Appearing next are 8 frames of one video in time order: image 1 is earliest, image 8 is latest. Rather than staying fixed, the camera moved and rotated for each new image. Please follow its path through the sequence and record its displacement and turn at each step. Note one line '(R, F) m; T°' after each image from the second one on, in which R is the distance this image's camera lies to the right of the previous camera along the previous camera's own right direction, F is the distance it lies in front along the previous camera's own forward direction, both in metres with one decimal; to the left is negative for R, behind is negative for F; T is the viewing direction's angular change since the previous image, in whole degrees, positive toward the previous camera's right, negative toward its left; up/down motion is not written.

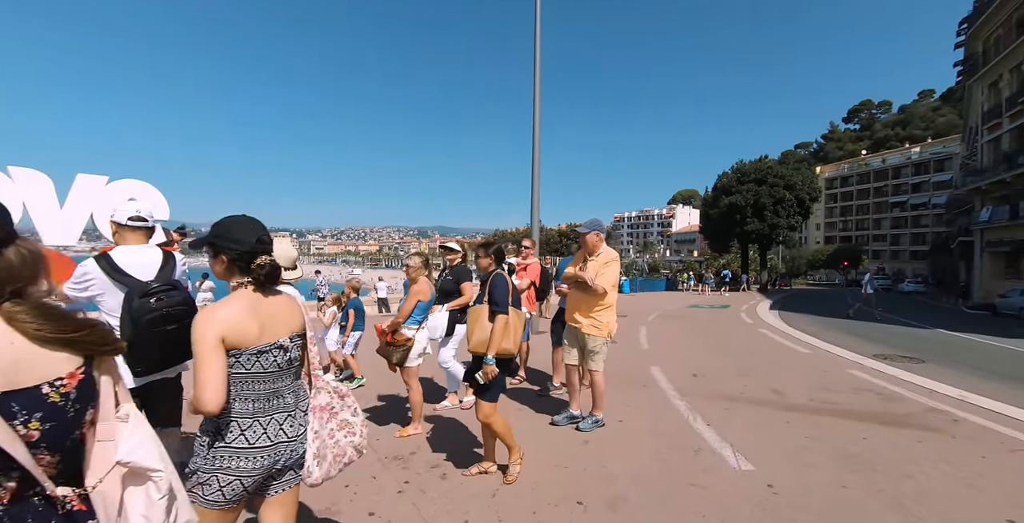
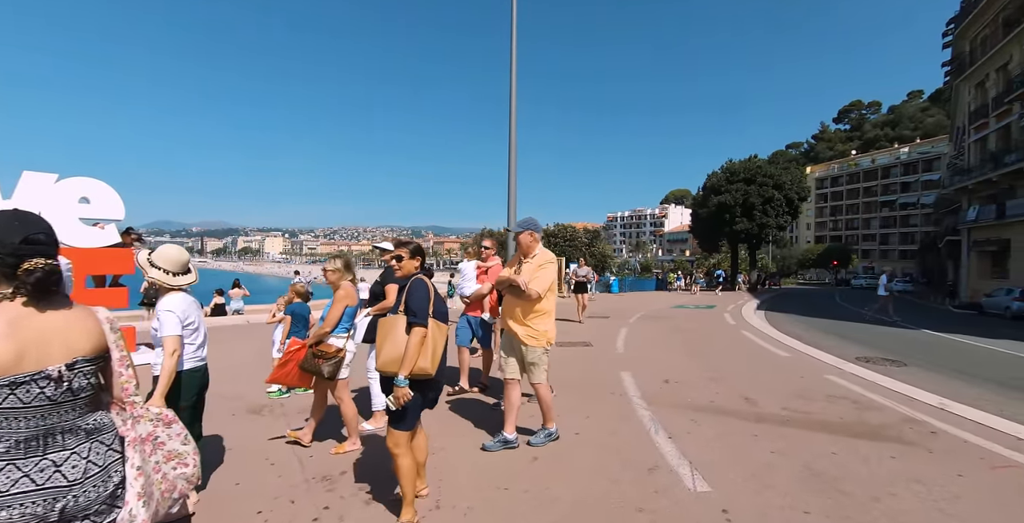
(+0.5, +0.3) m; +1°
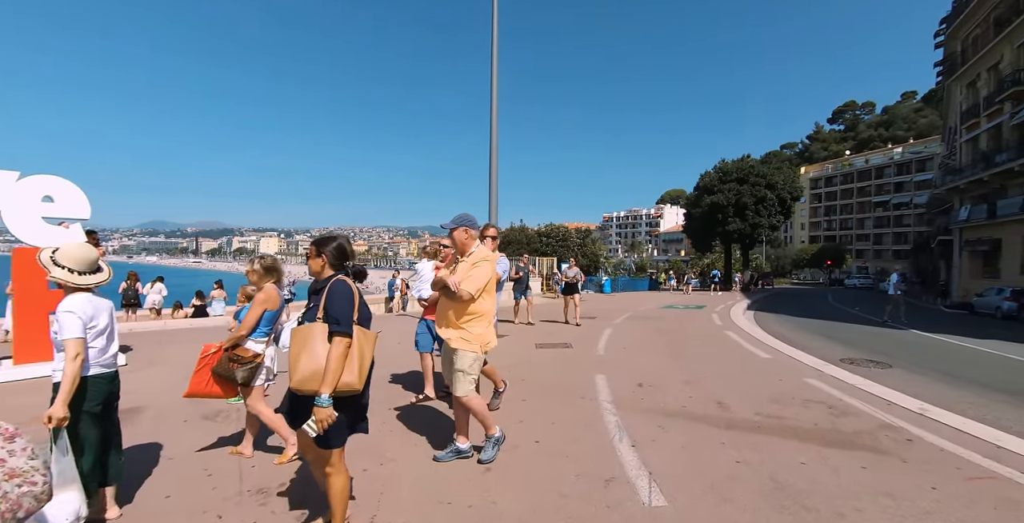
(+0.4, +0.2) m; 0°
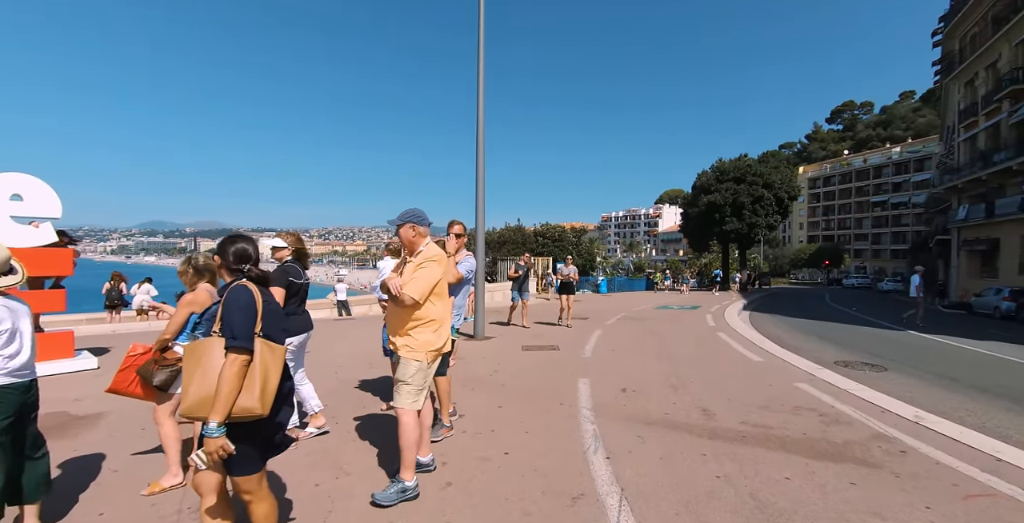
(+0.3, +0.3) m; 0°
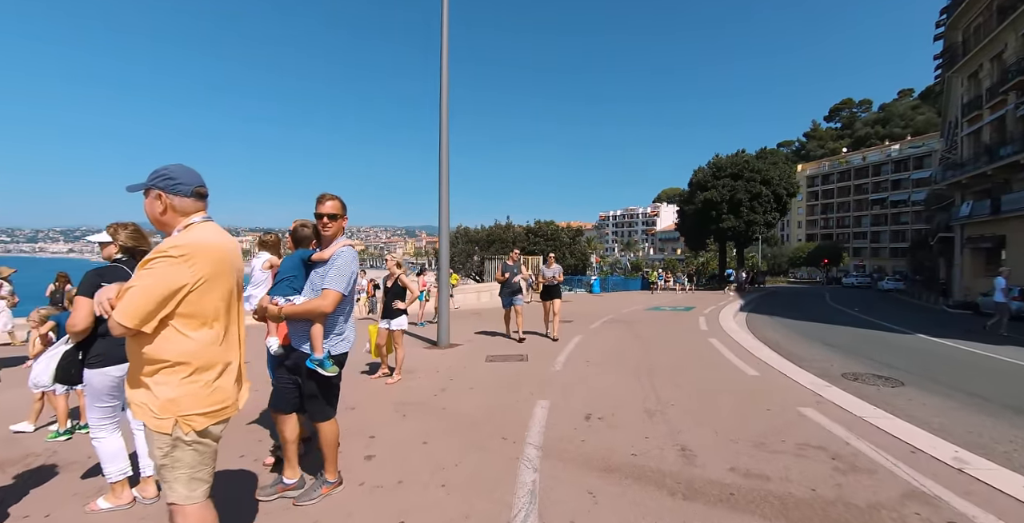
(+0.6, +1.0) m; 0°
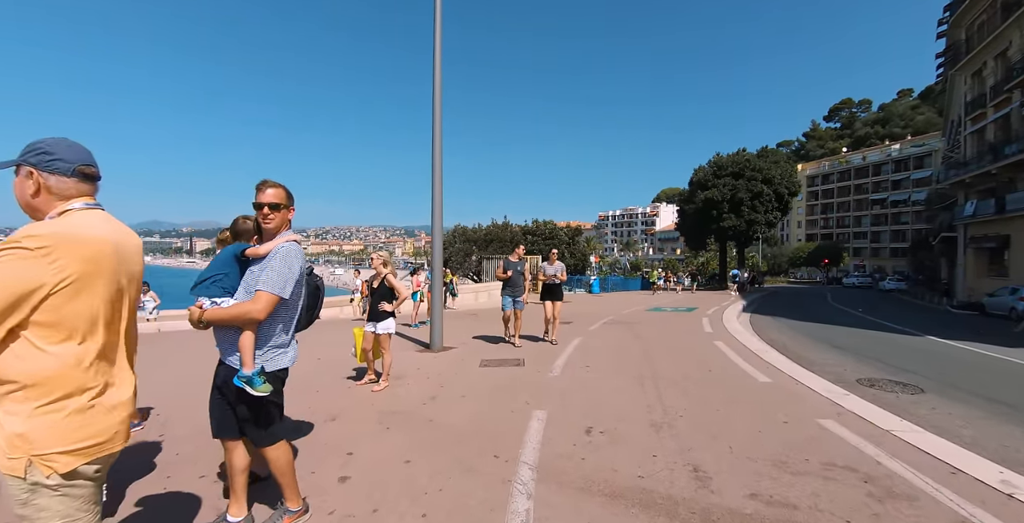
(+0.1, +0.4) m; 0°
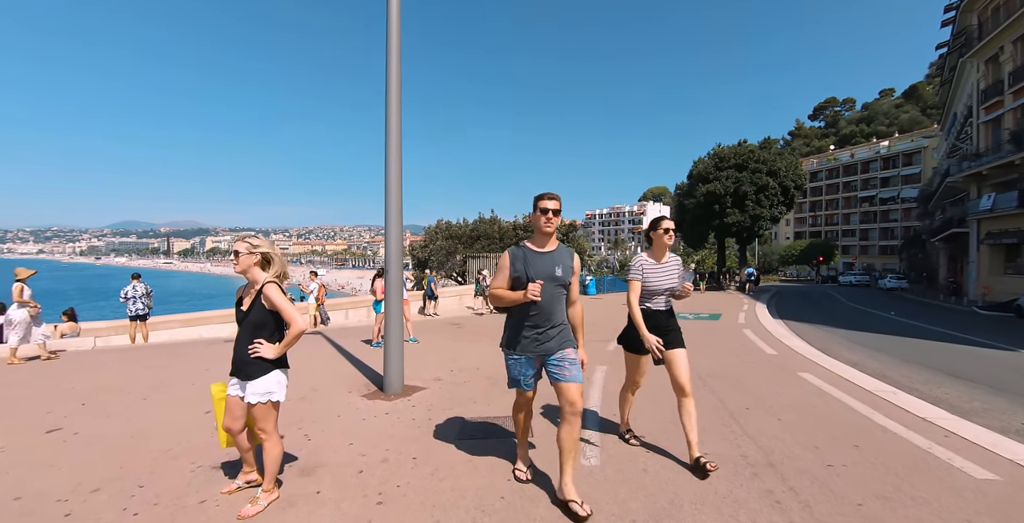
(-0.1, +2.7) m; +2°
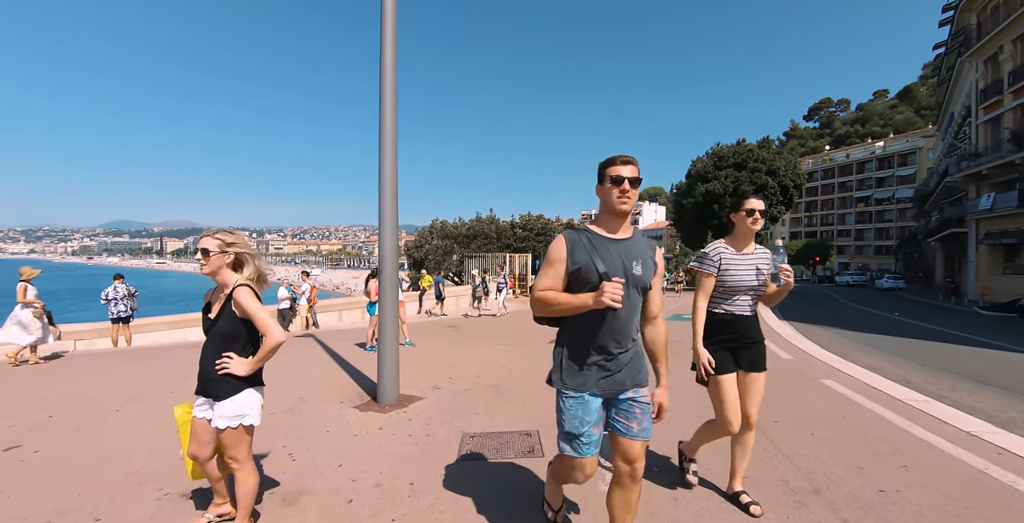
(-0.1, +0.4) m; +1°
